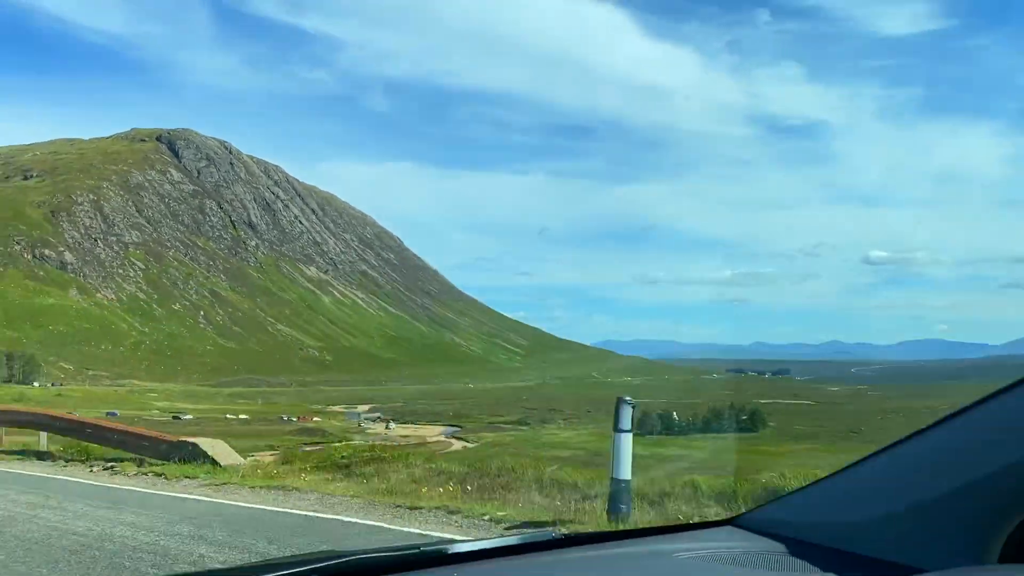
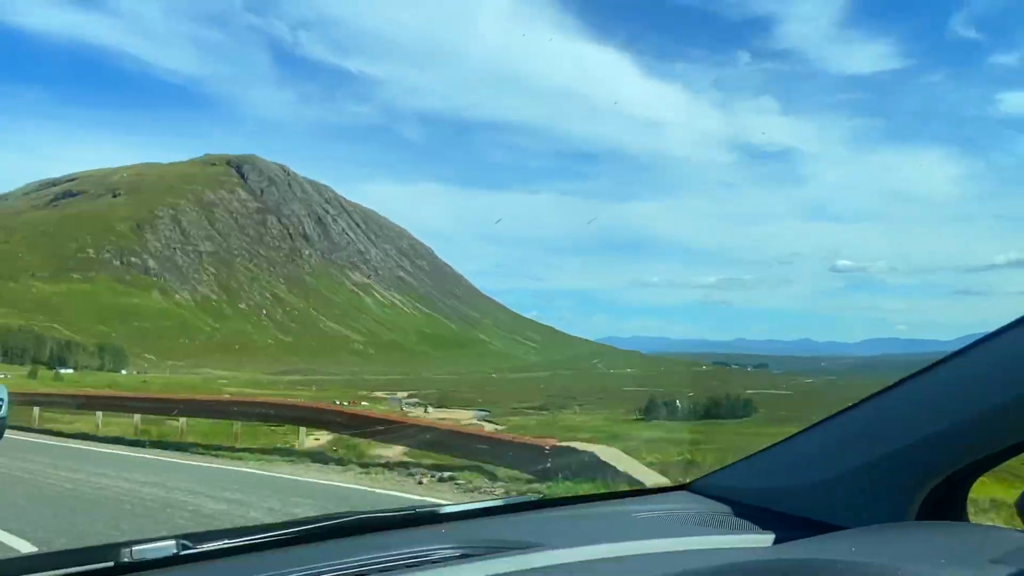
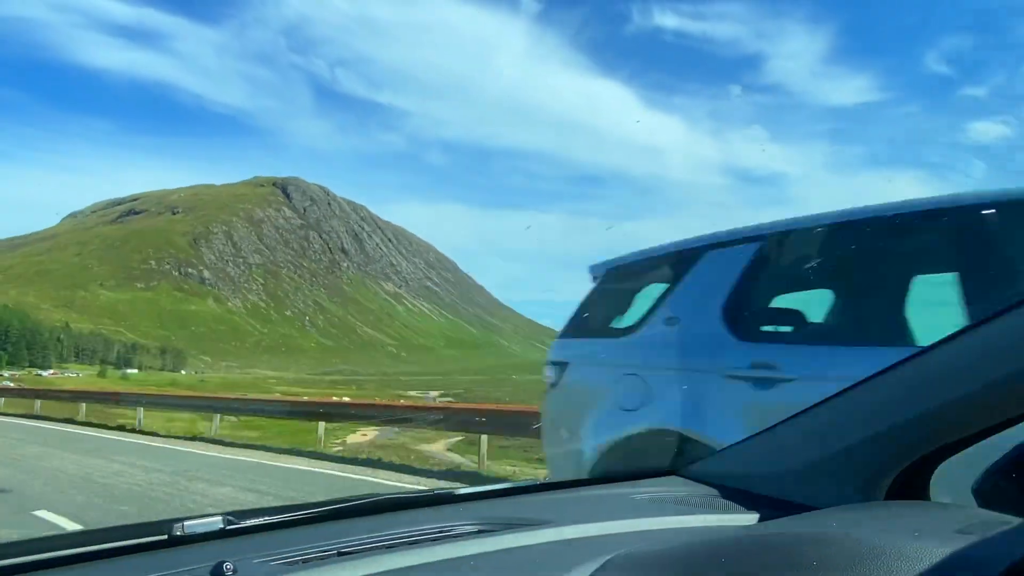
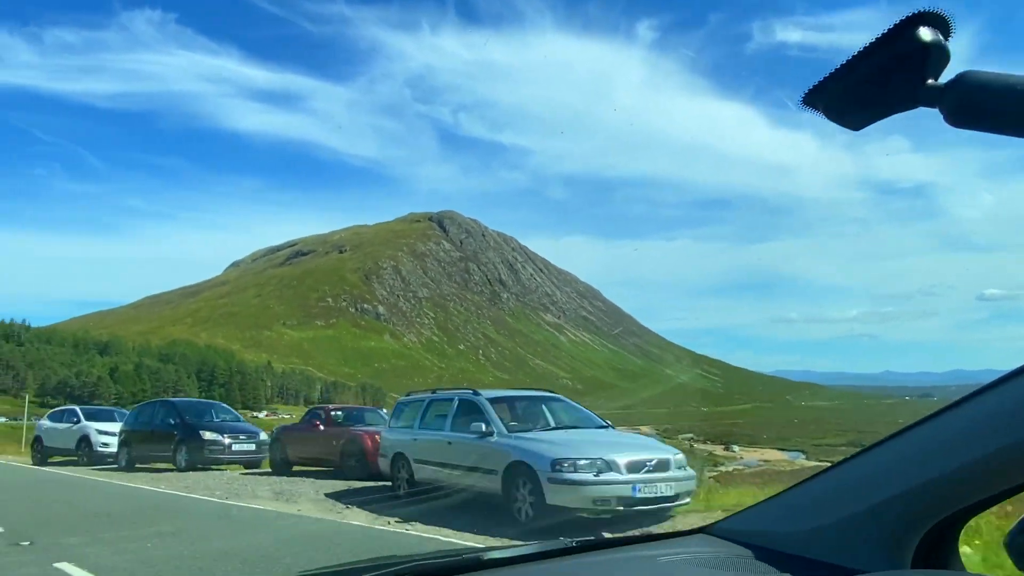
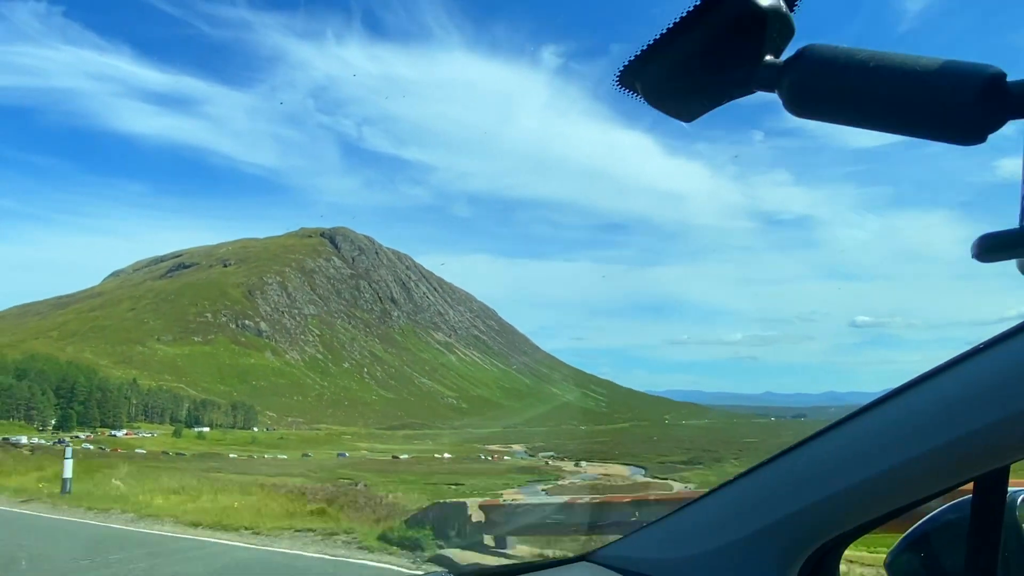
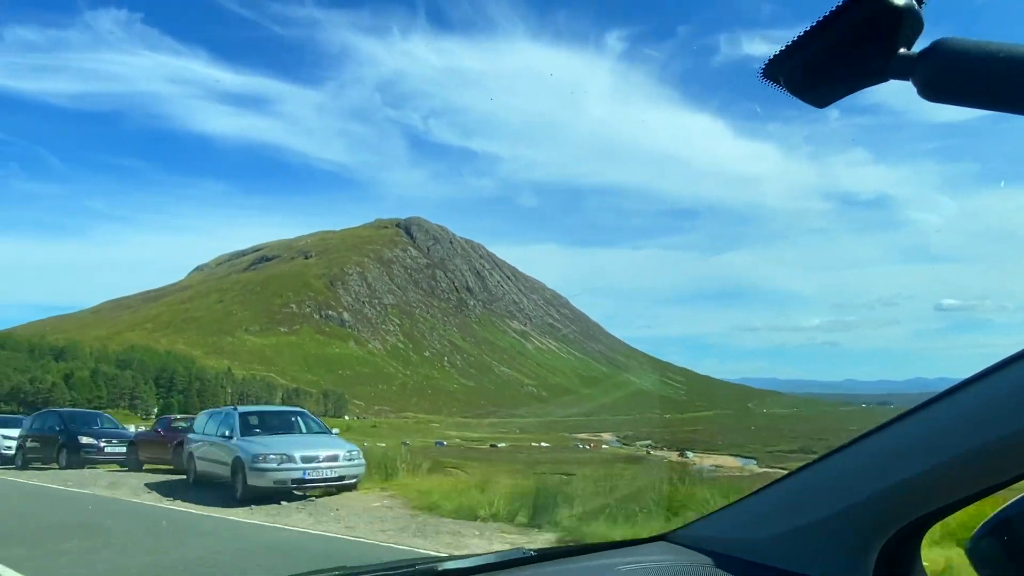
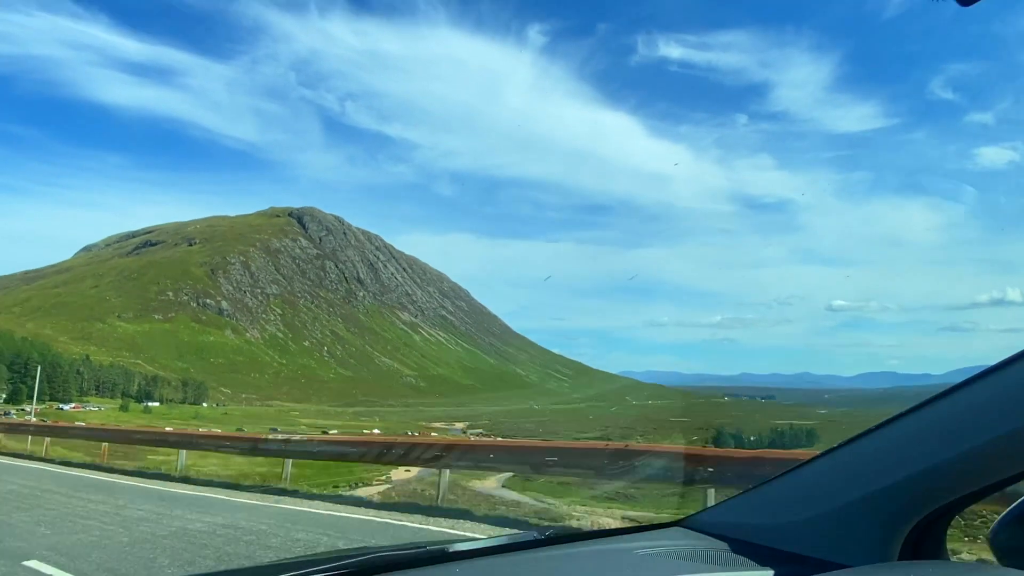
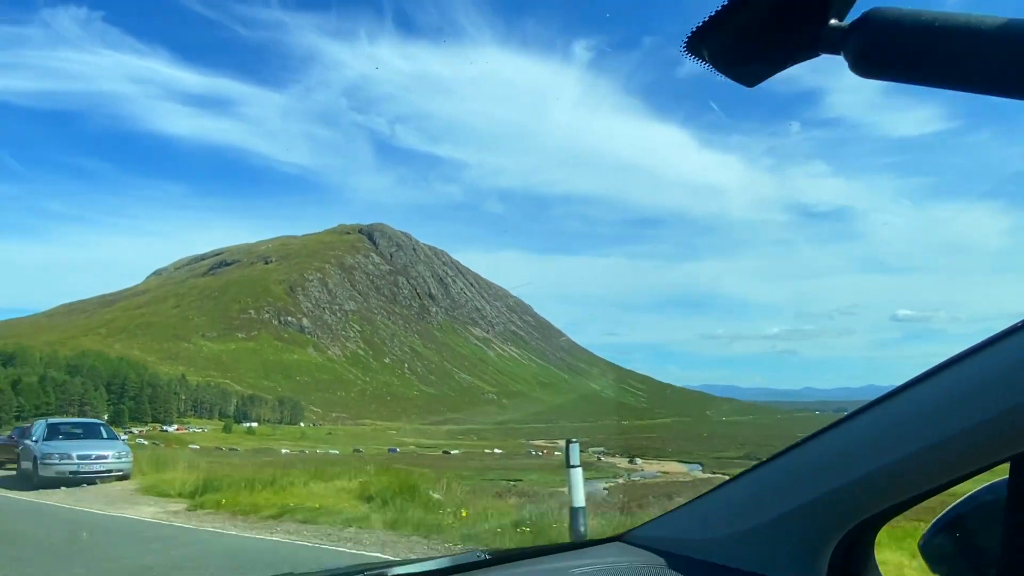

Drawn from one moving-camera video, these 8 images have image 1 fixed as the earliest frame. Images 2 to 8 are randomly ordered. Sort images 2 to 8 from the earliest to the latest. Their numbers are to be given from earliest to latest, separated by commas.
2, 3, 7, 5, 8, 6, 4
